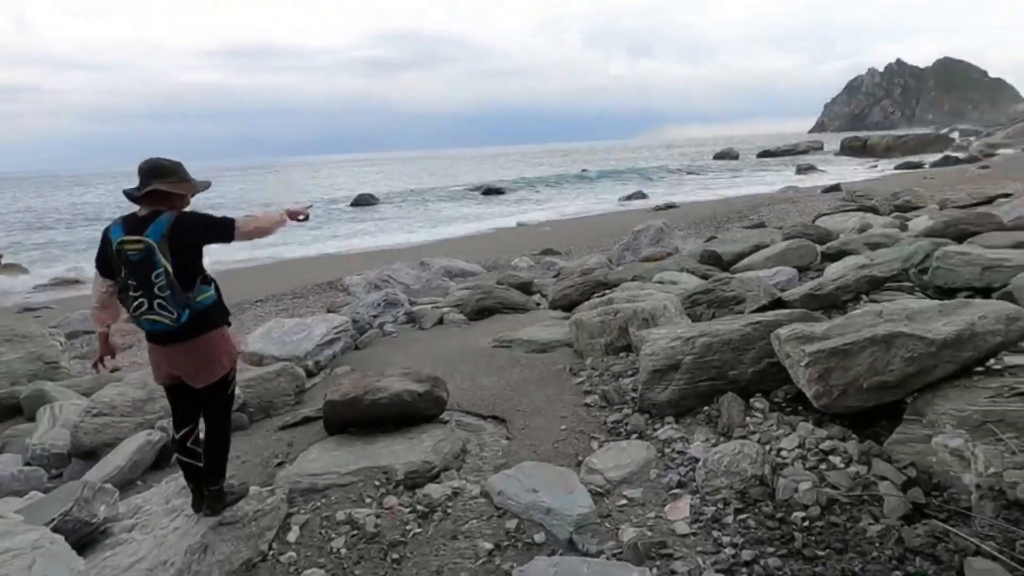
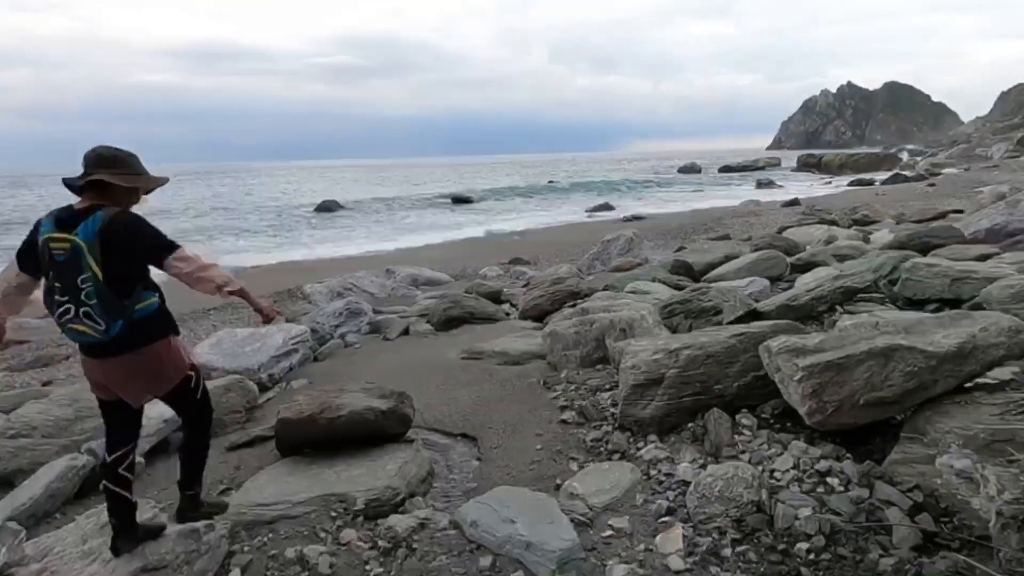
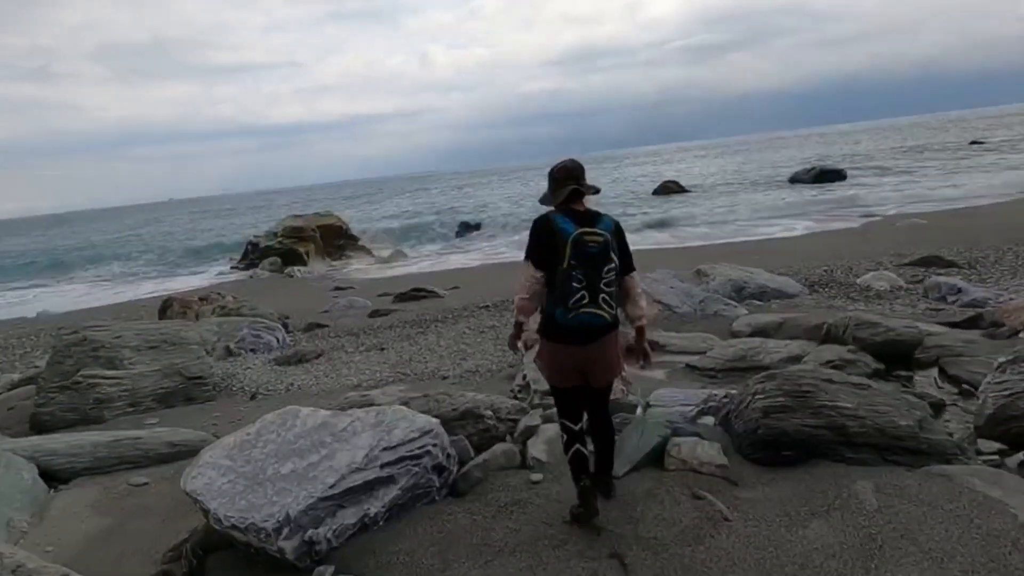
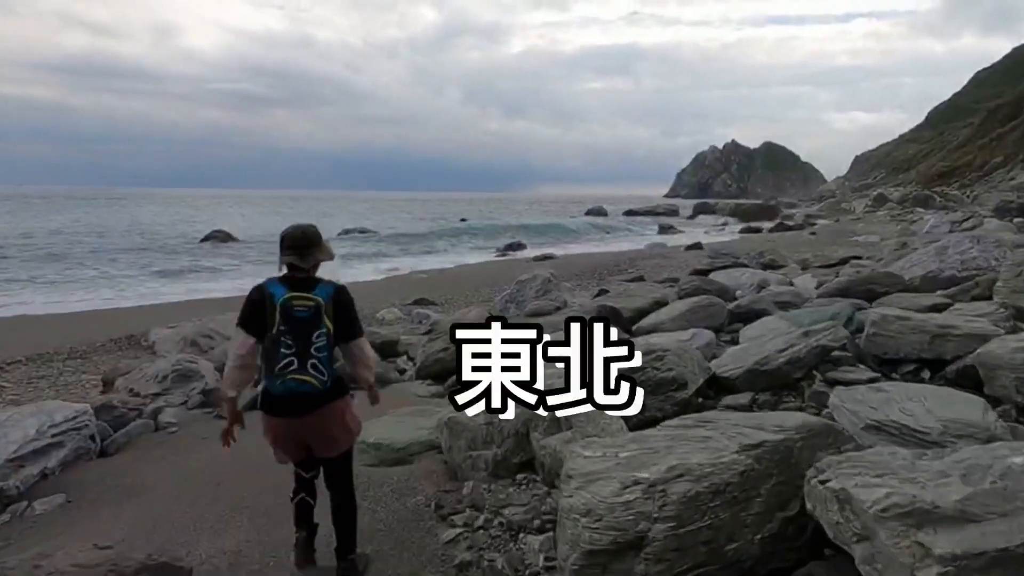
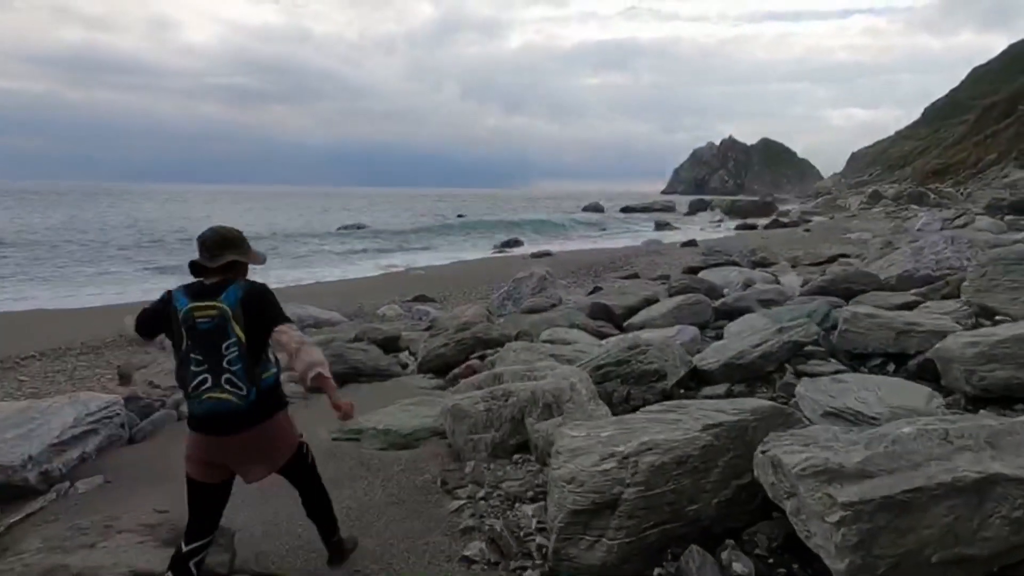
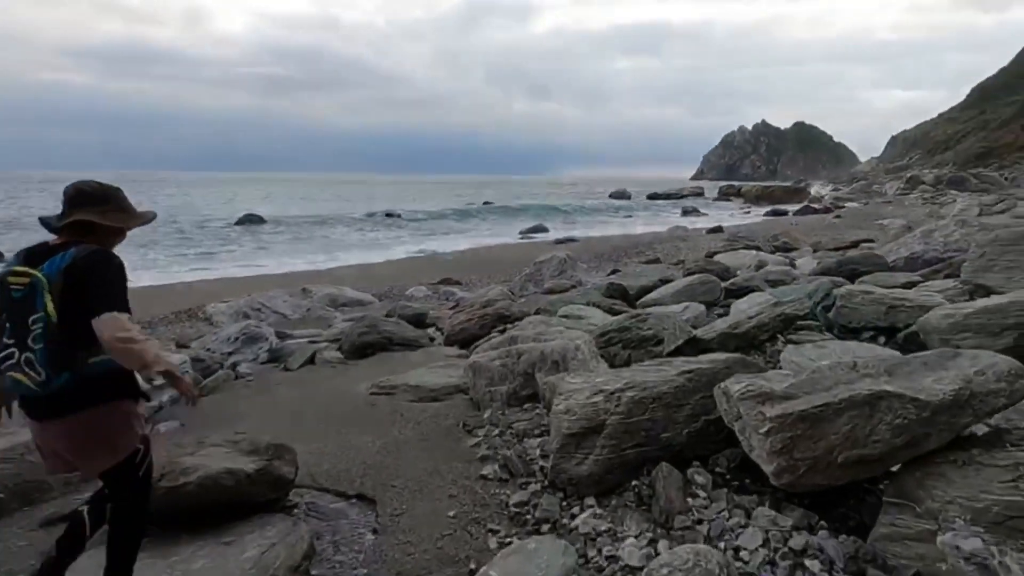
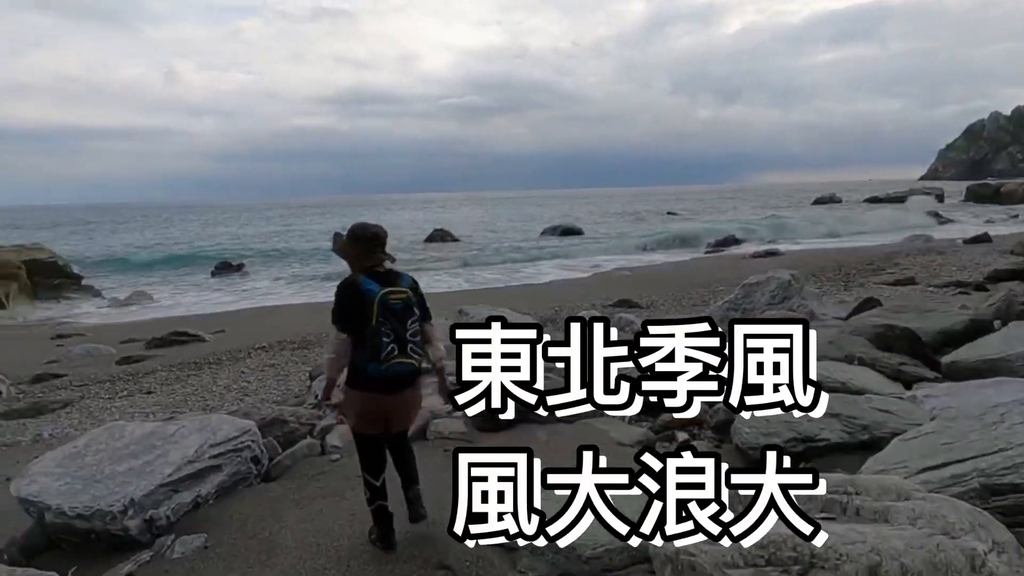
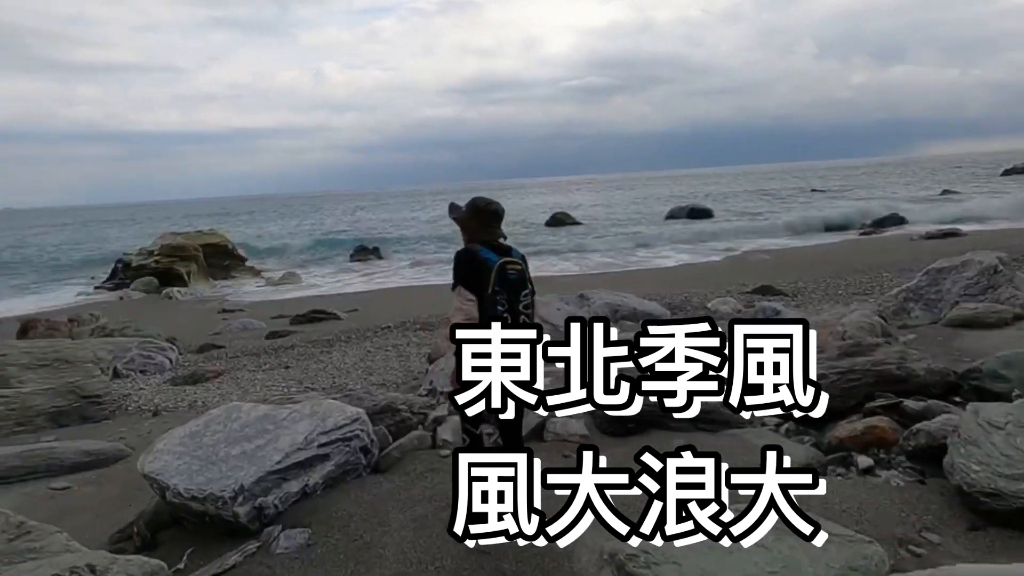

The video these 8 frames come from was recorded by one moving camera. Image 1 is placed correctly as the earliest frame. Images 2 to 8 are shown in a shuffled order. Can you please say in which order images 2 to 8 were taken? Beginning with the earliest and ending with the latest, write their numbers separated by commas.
2, 6, 5, 4, 7, 8, 3
